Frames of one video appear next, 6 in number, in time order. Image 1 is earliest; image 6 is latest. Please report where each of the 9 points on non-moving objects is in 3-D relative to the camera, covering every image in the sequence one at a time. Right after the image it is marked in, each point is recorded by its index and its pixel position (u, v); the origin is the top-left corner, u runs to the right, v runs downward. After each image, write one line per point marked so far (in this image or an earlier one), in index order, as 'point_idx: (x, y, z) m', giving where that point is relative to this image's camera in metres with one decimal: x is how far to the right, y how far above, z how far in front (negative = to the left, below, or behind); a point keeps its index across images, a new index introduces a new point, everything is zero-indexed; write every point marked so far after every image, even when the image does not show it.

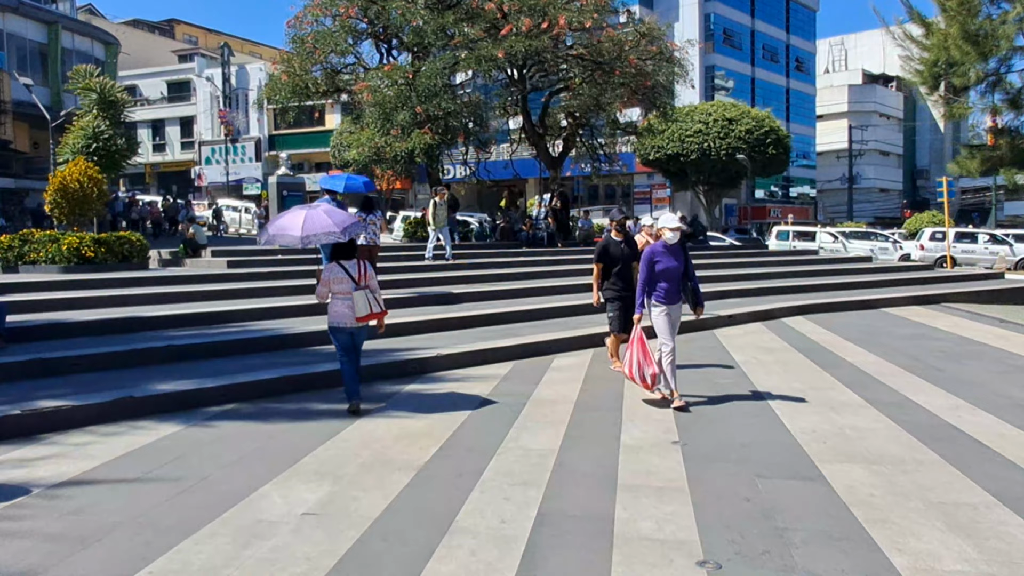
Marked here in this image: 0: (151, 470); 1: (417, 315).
0: (-2.6, -1.3, +5.3) m
1: (-1.4, -0.4, +10.9) m
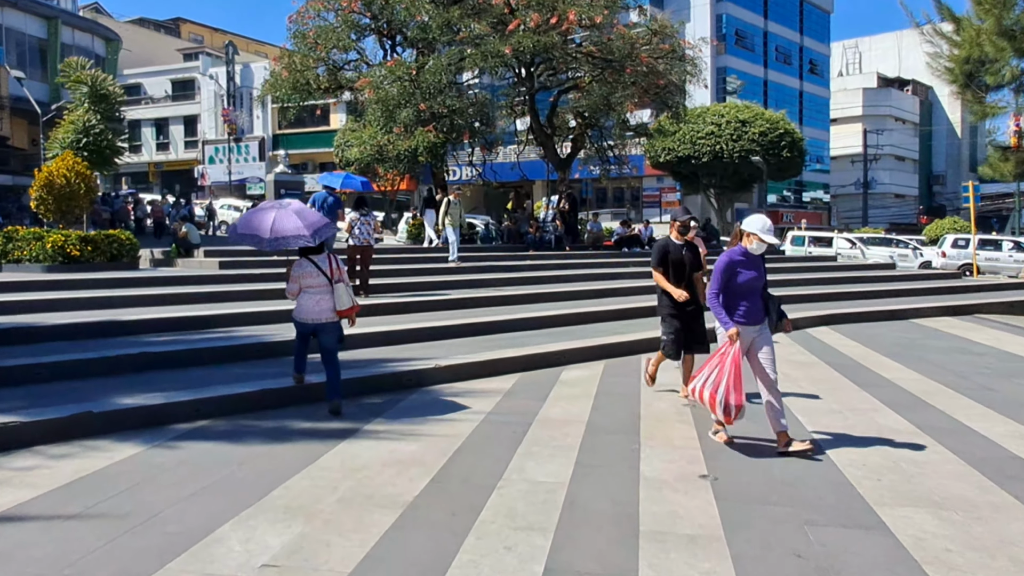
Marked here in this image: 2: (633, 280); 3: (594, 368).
0: (-2.6, -1.3, +4.6) m
1: (-1.3, -0.5, +10.2) m
2: (+2.8, +0.2, +16.7) m
3: (+1.0, -1.0, +8.9) m
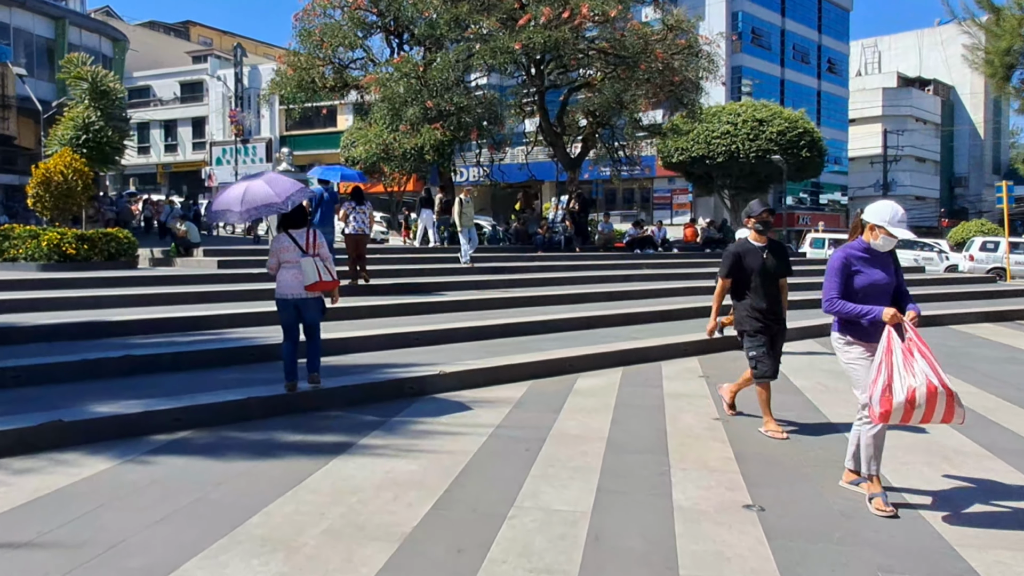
0: (-2.5, -1.3, +4.0) m
1: (-1.2, -0.5, +9.6) m
2: (+3.0, +0.1, +16.1) m
3: (+1.1, -1.0, +8.2) m
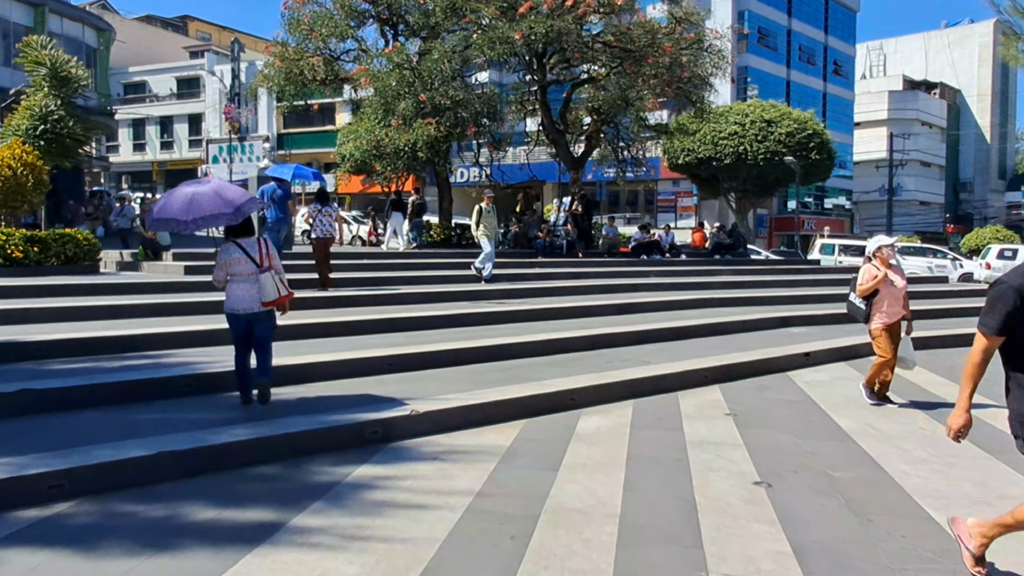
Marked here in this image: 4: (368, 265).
0: (-2.6, -1.5, +2.6) m
1: (-1.3, -0.7, +8.3) m
2: (+2.9, -0.1, +14.7) m
3: (+1.0, -1.2, +6.9) m
4: (-2.7, +0.4, +13.5) m
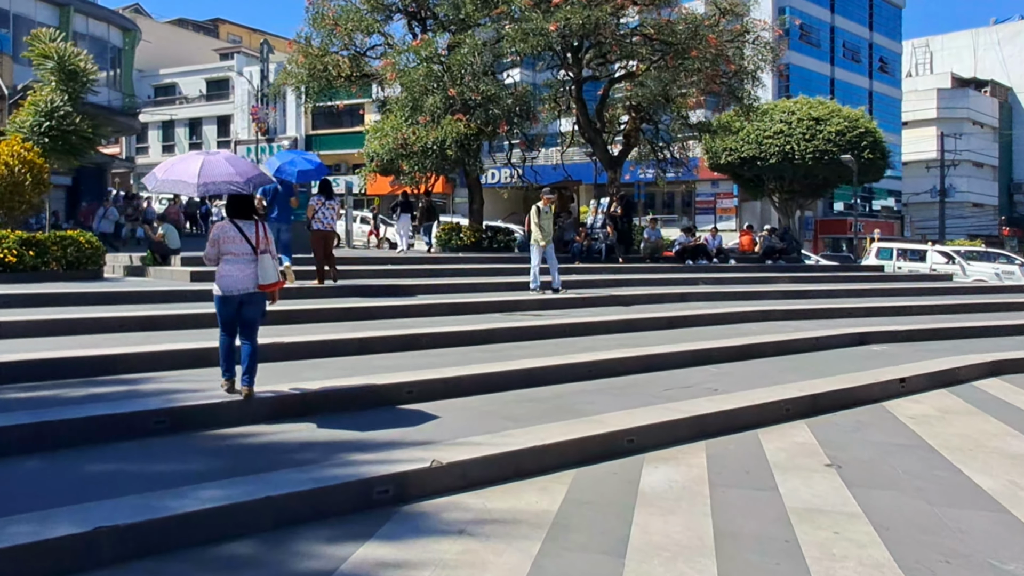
0: (-2.4, -1.6, +1.4) m
1: (-0.9, -0.8, +7.0) m
2: (+3.6, -0.3, +13.3) m
3: (+1.4, -1.3, +5.5) m
4: (-2.0, +0.3, +12.3) m
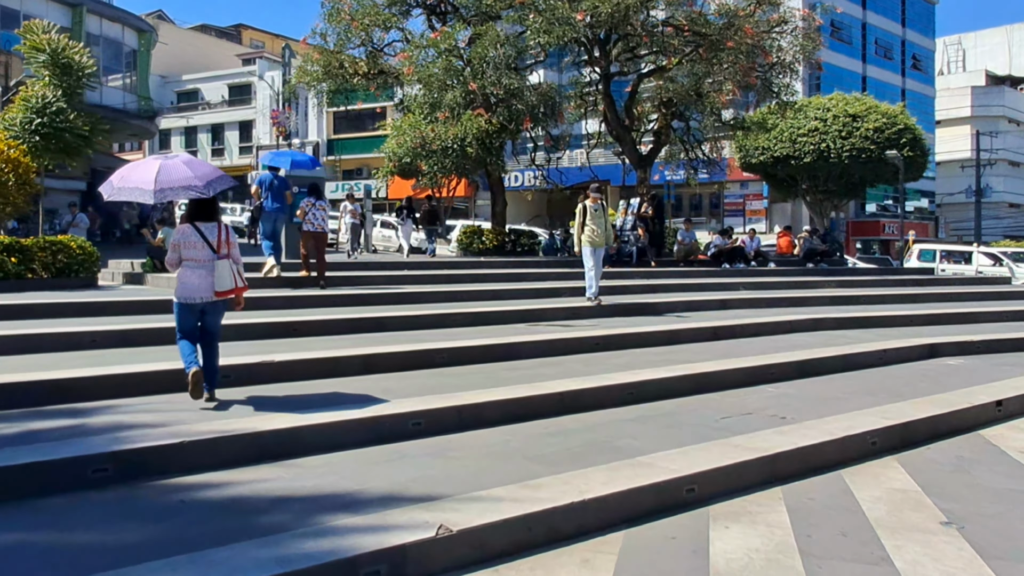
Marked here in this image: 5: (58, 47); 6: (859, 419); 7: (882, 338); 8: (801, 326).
0: (-2.4, -1.6, +0.4) m
1: (-0.7, -0.9, +5.9) m
2: (+4.0, -0.4, +12.1) m
3: (+1.5, -1.4, +4.4) m
4: (-1.7, +0.2, +11.3) m
5: (-8.2, +4.4, +13.4) m
6: (+2.8, -1.1, +5.9) m
7: (+5.0, -0.7, +10.0) m
8: (+4.1, -0.6, +10.4) m
